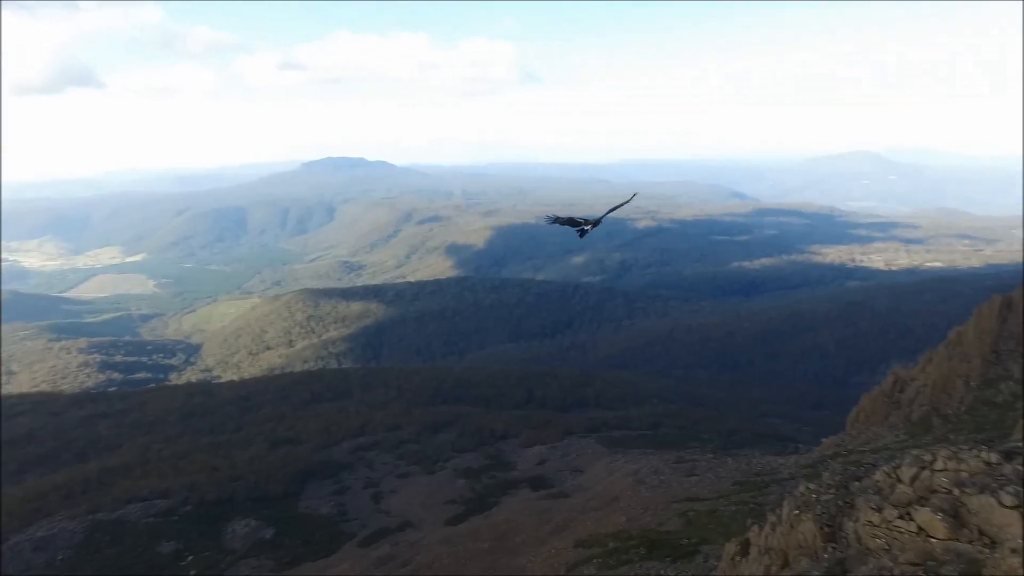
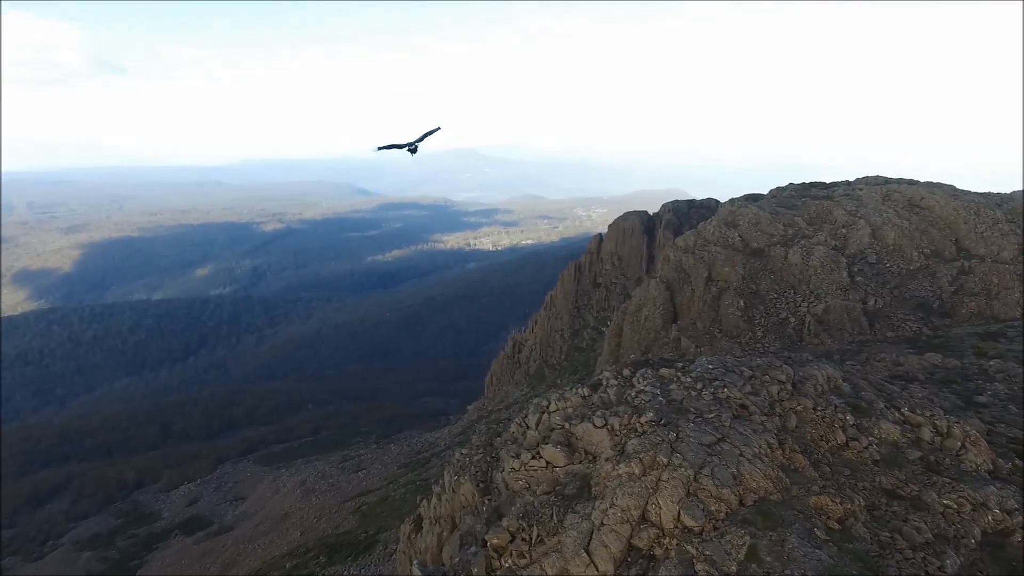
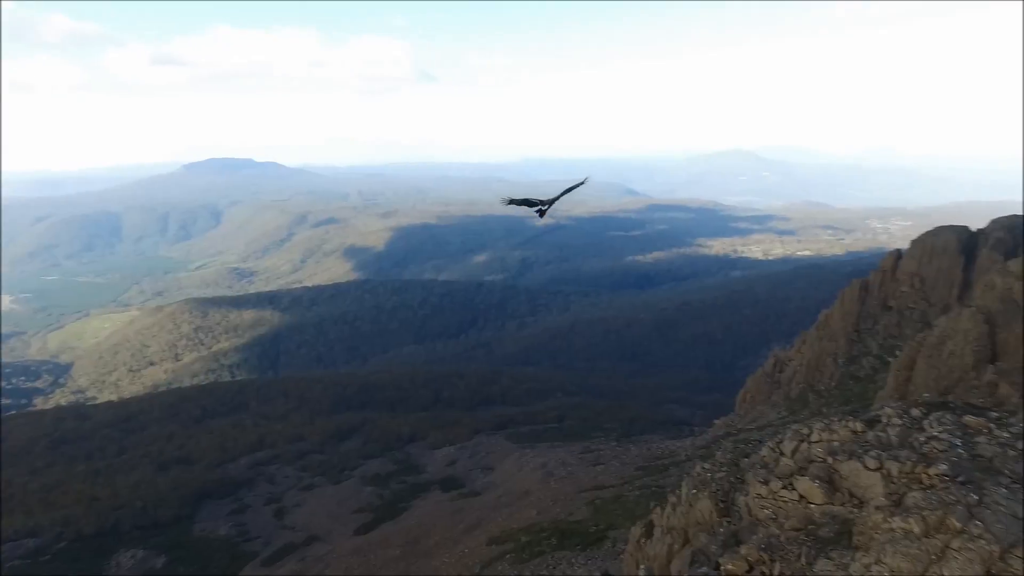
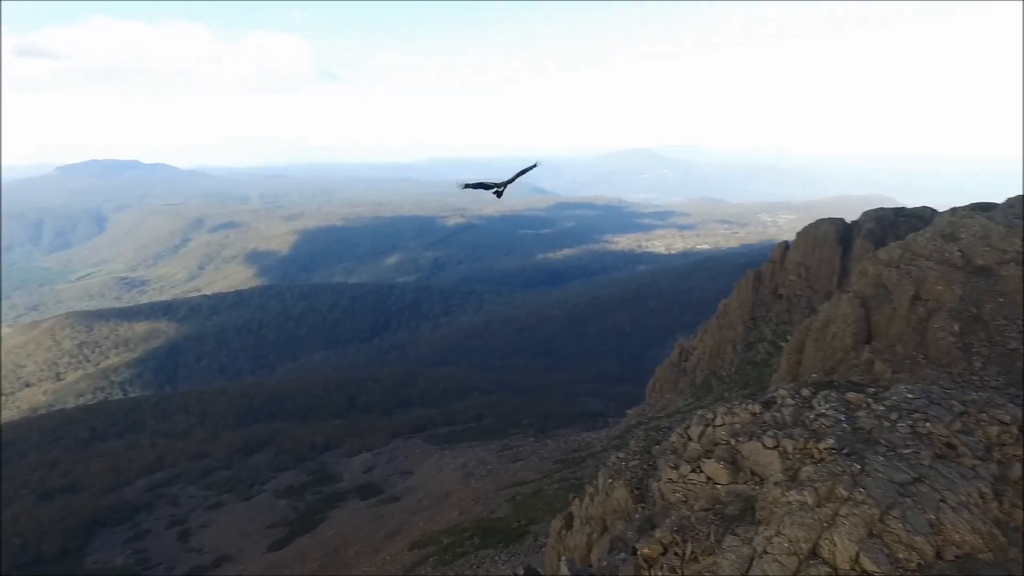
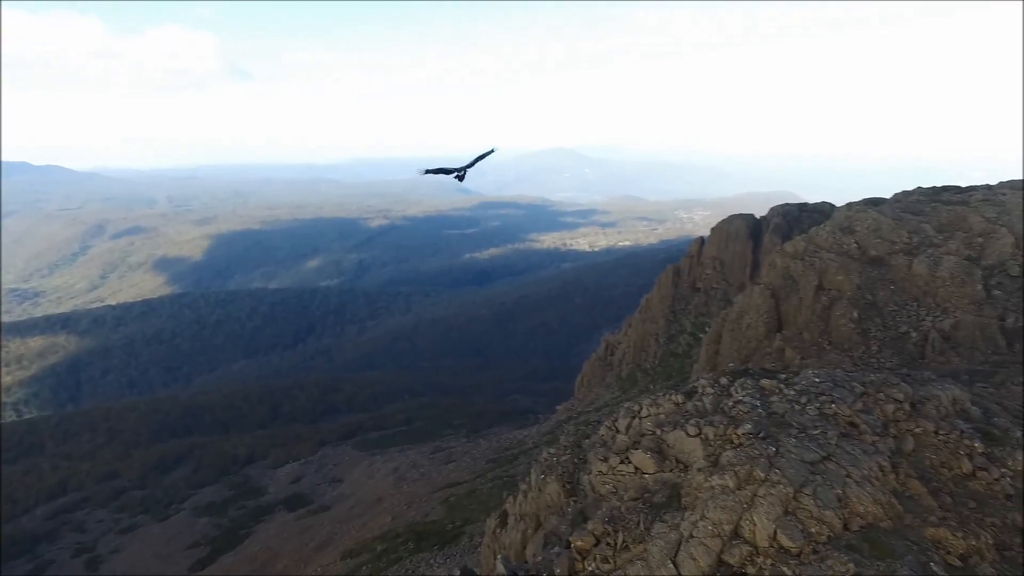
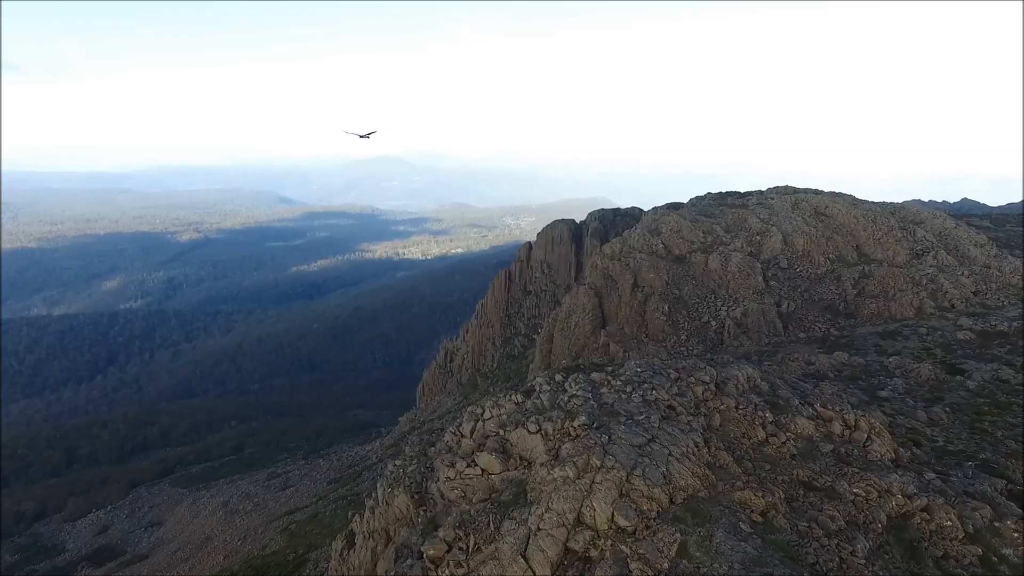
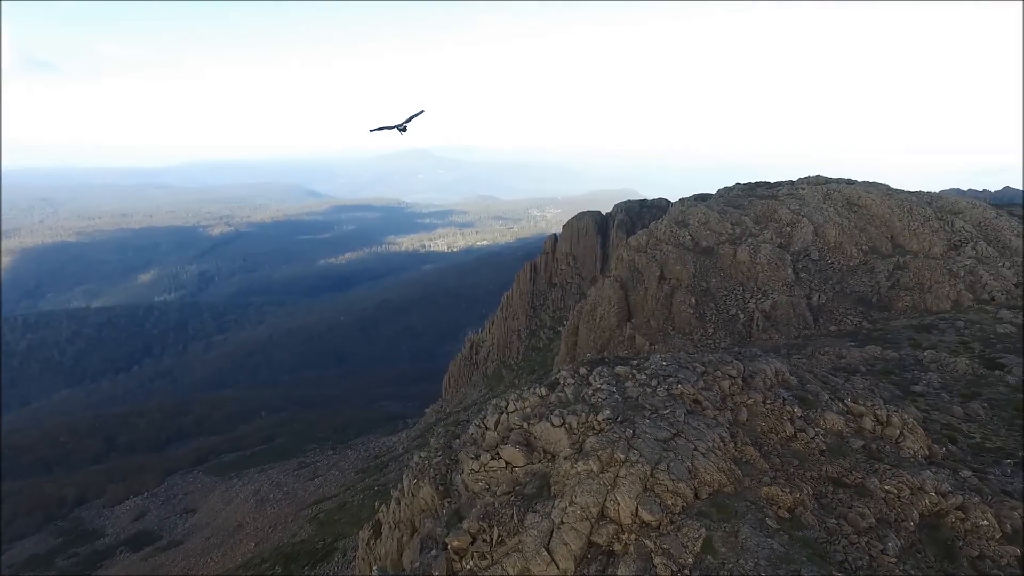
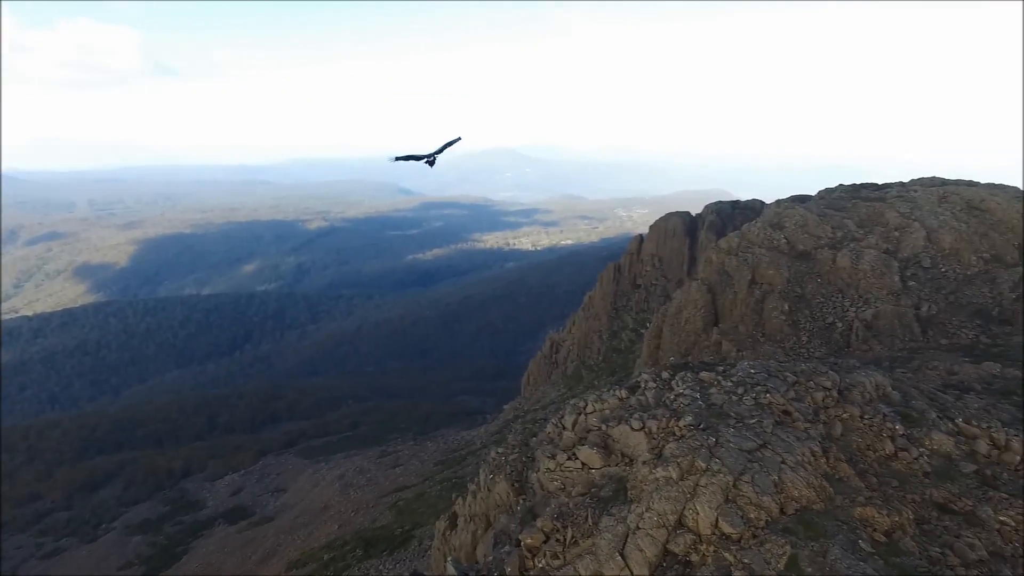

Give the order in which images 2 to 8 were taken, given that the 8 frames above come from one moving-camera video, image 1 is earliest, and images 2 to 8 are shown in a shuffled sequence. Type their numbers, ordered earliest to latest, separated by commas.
3, 4, 5, 8, 2, 7, 6
